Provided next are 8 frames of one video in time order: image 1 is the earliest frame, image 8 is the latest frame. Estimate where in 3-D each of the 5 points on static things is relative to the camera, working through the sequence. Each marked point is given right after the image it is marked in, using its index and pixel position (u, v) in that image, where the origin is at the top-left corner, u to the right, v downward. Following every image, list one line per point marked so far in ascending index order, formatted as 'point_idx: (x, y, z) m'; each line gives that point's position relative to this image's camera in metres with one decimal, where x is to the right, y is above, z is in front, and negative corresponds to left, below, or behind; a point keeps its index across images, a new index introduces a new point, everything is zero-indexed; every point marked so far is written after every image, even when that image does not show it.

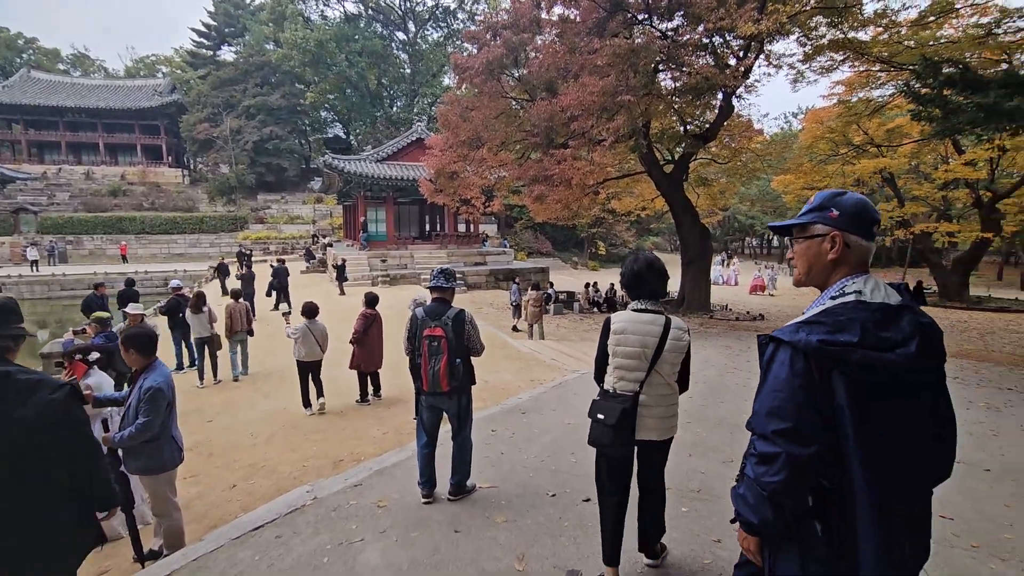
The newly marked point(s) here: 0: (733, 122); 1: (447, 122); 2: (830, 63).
0: (+5.9, +4.4, +13.7) m
1: (-1.6, +4.0, +12.3) m
2: (+8.2, +5.8, +13.3) m
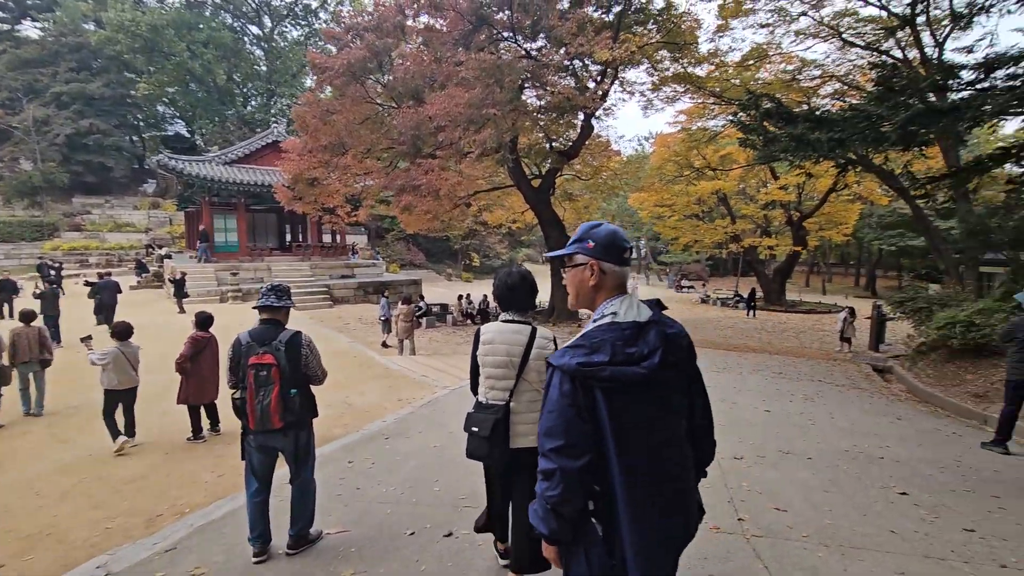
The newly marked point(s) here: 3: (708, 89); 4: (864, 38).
0: (+2.3, +4.1, +14.6) m
1: (-4.6, +3.6, +11.4) m
2: (+4.6, +5.6, +14.8) m
3: (+5.0, +5.1, +13.2) m
4: (+7.8, +5.6, +11.4) m
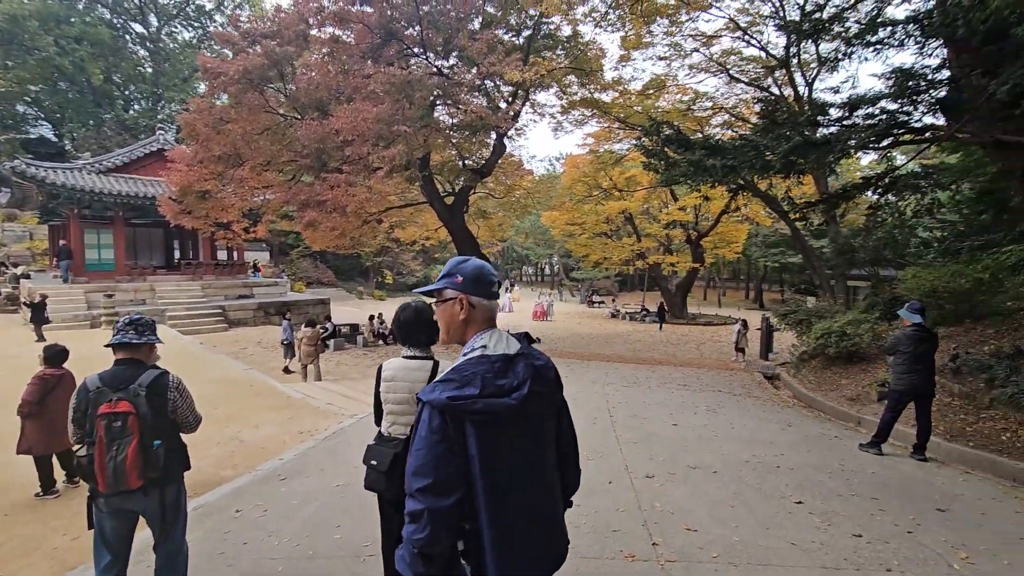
0: (-0.2, +3.6, +14.7) m
1: (-6.5, +3.2, +10.5) m
2: (+2.1, +5.1, +15.4) m
3: (+2.7, +4.7, +13.9) m
4: (+5.8, +5.2, +12.6) m
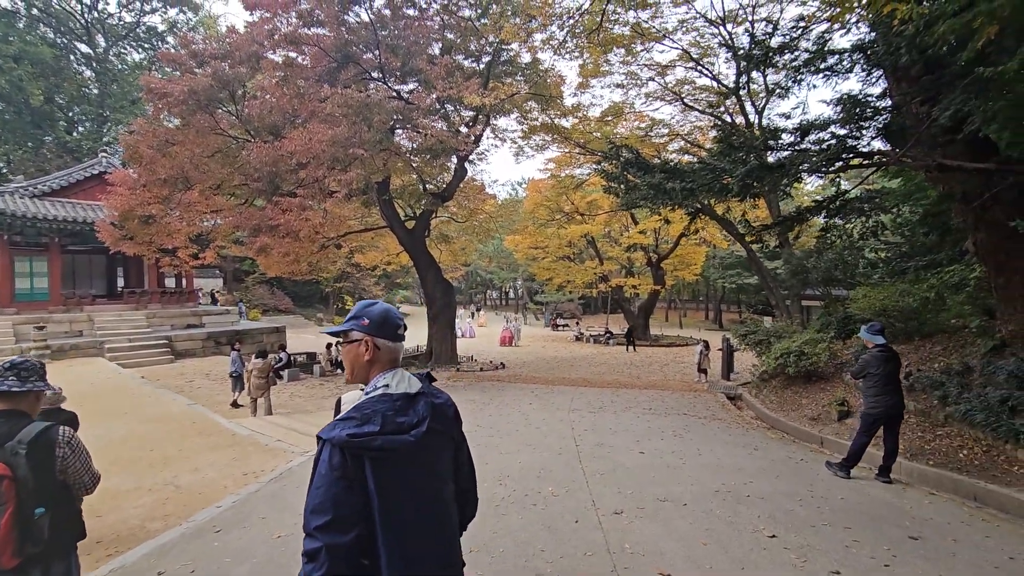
0: (-1.3, +2.9, +14.6) m
1: (-7.3, +2.6, +9.9) m
2: (+0.9, +4.4, +15.5) m
3: (+1.7, +4.1, +14.1) m
4: (+4.8, +4.7, +13.0) m
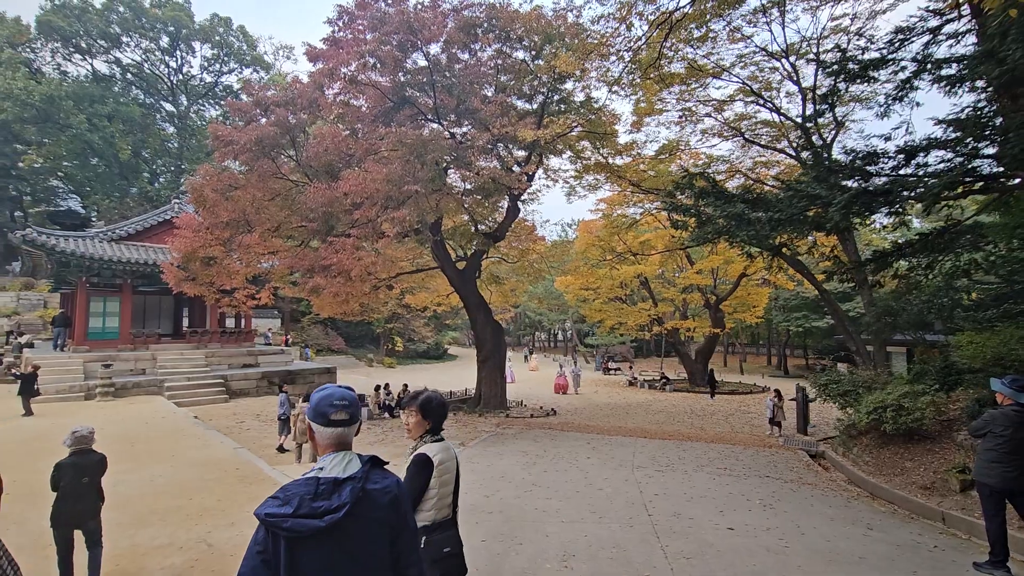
0: (+0.2, +1.7, +14.4) m
1: (-6.2, +1.8, +10.3) m
2: (+2.5, +3.1, +15.2) m
3: (+3.1, +2.9, +13.6) m
4: (+6.1, +3.6, +12.3) m
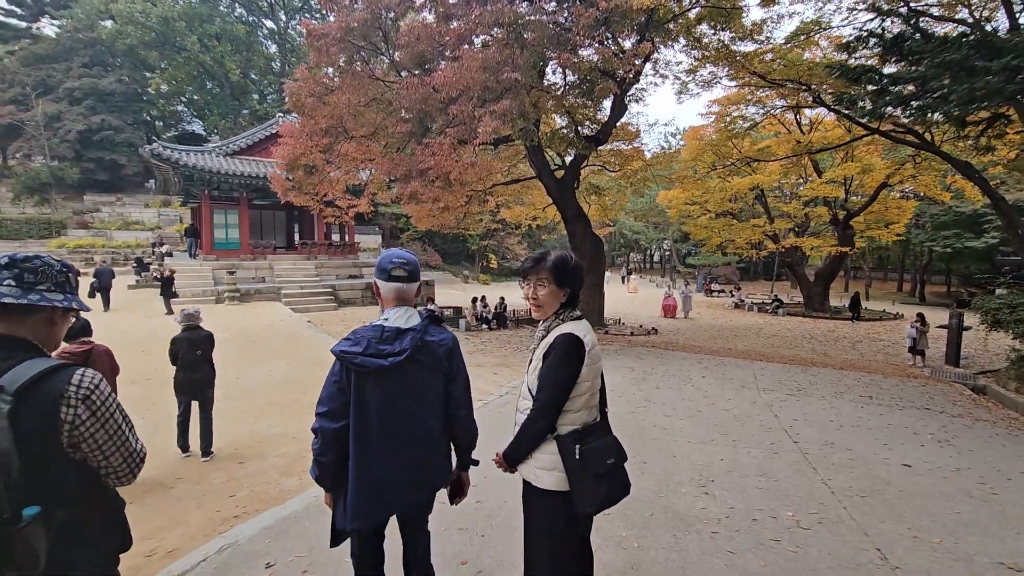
0: (+2.8, +4.1, +13.1) m
1: (-4.2, +3.6, +10.2) m
2: (+5.2, +5.5, +13.2) m
3: (+5.5, +5.0, +11.6) m
4: (+8.3, +5.5, +9.7) m
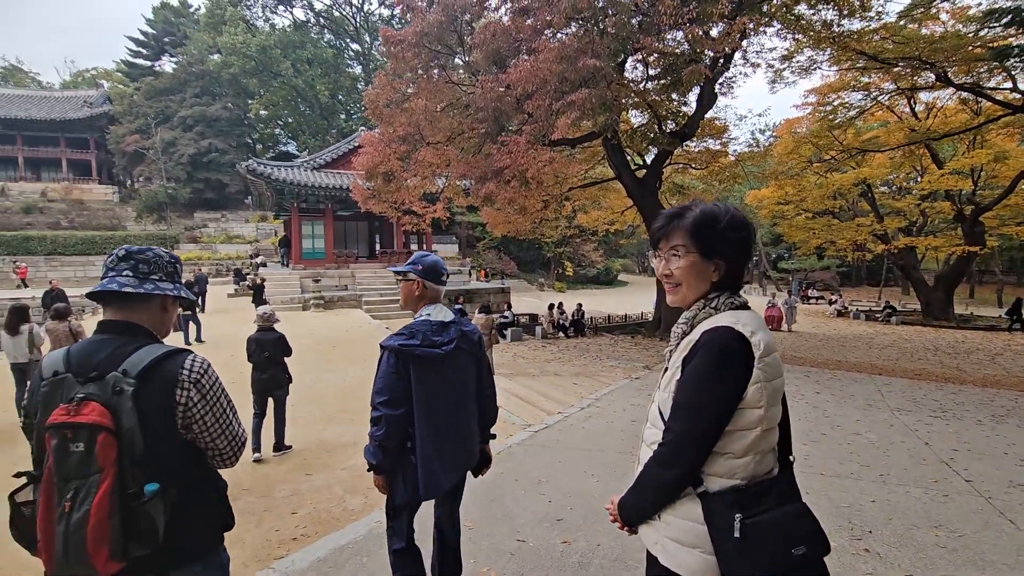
0: (+4.7, +3.9, +12.1) m
1: (-2.7, +3.5, +10.3) m
2: (+7.0, +5.4, +12.0) m
3: (+7.2, +4.9, +10.4) m
4: (+9.6, +5.4, +8.1) m
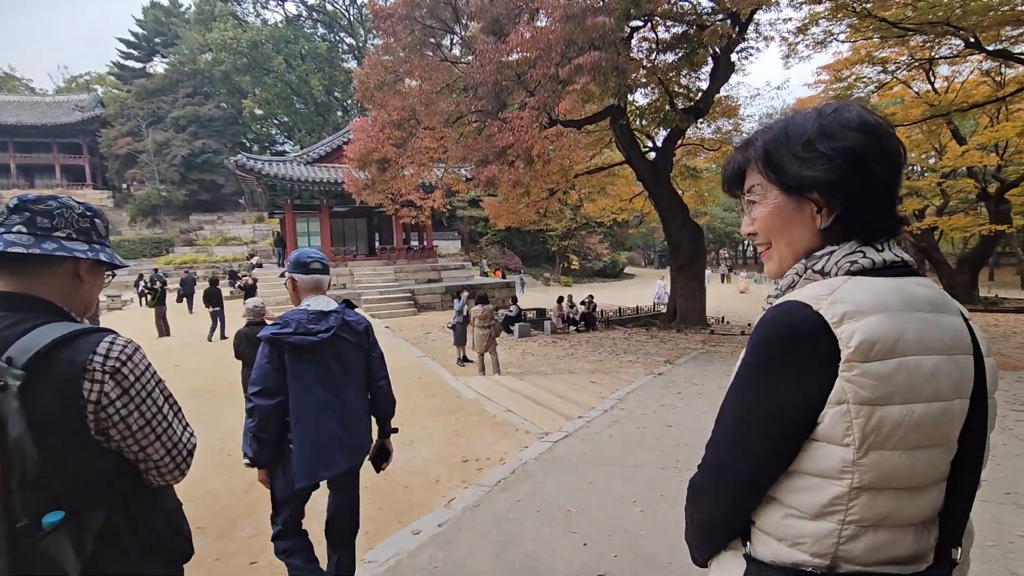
0: (+4.7, +4.2, +11.4) m
1: (-2.7, +3.6, +9.6) m
2: (+7.0, +5.7, +11.2) m
3: (+7.1, +5.3, +9.6) m
4: (+9.5, +5.8, +7.3) m
